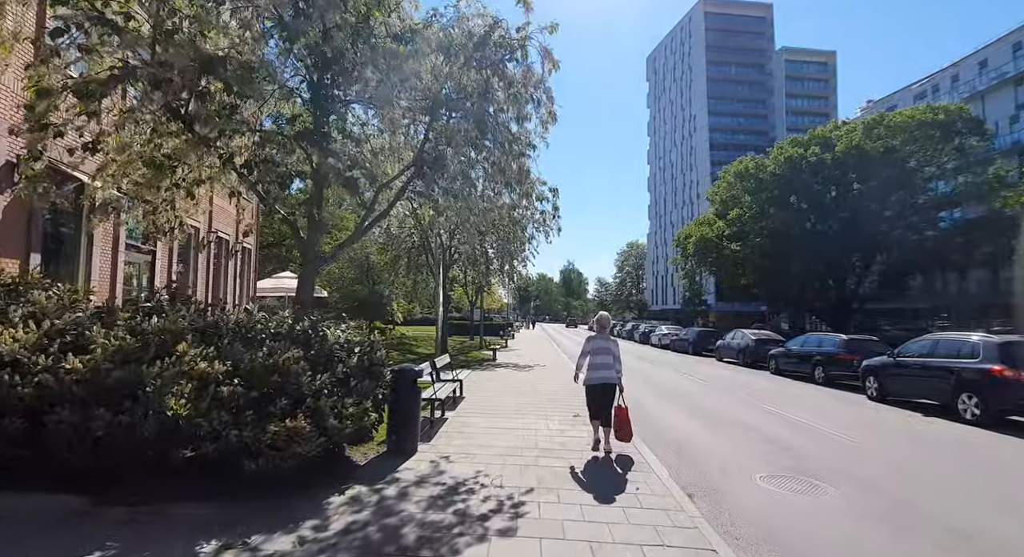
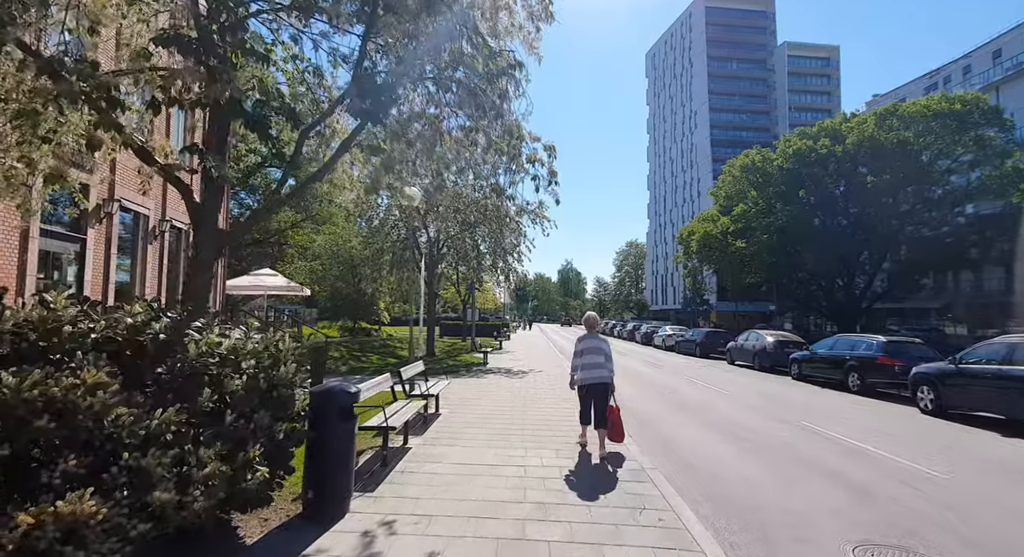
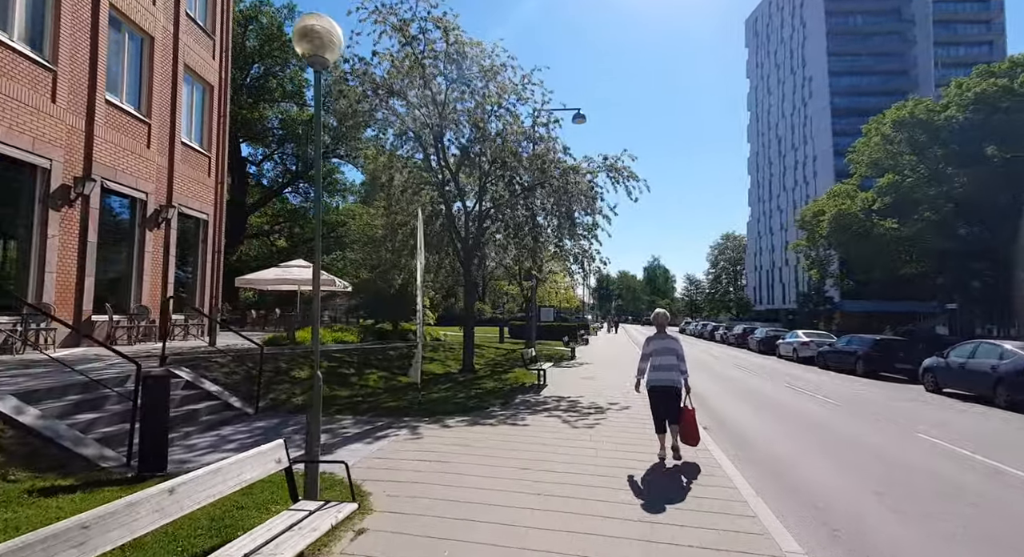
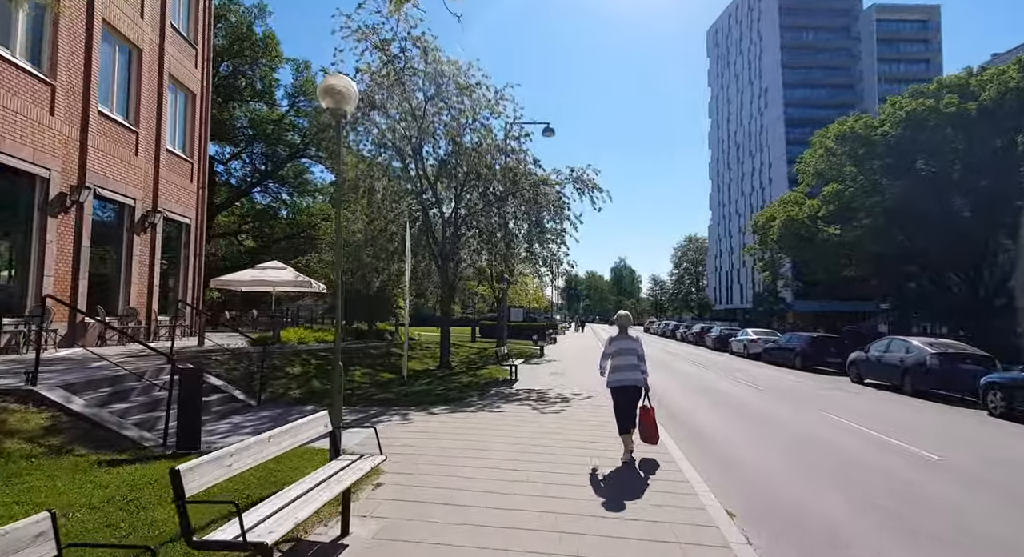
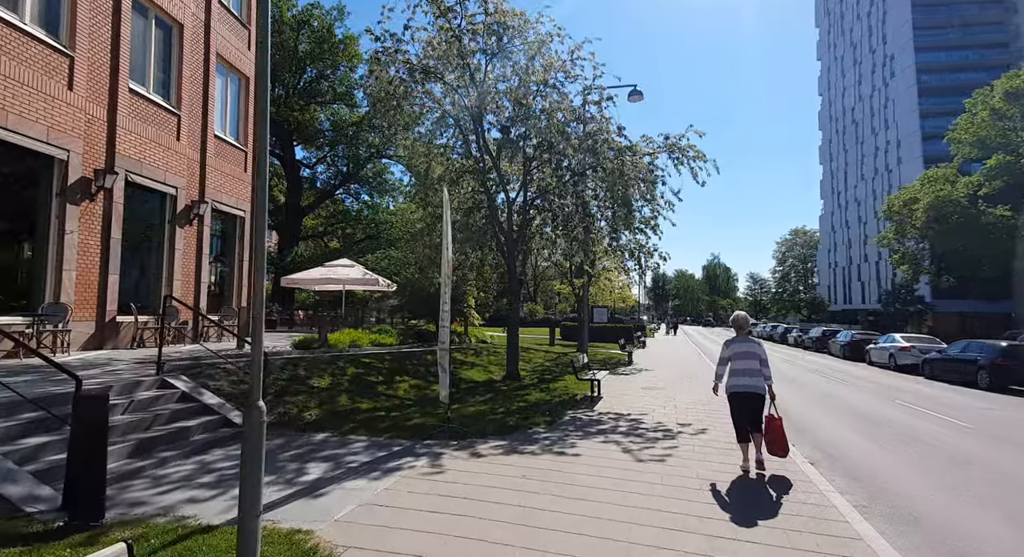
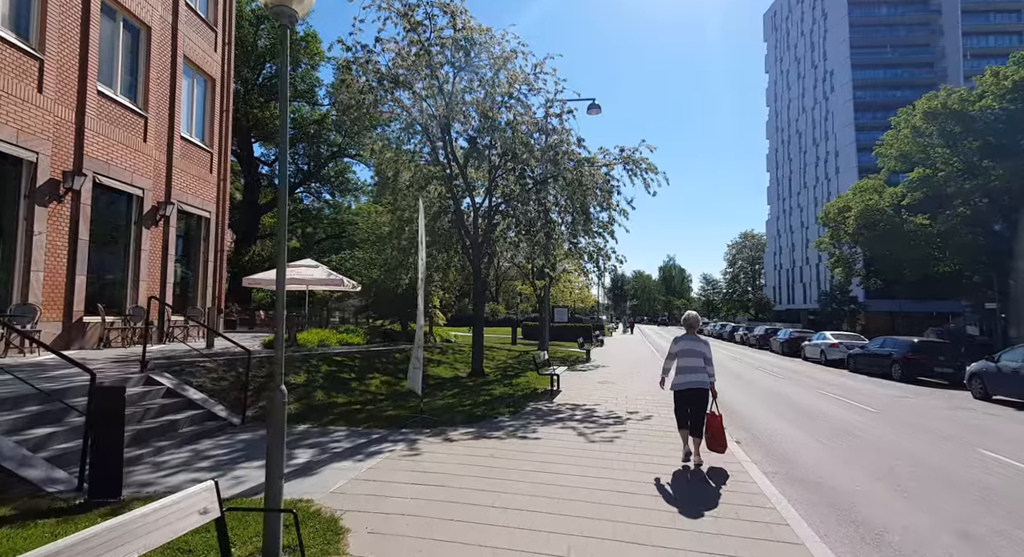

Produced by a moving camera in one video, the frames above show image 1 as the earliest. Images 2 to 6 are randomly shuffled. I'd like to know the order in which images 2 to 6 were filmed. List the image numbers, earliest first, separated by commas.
2, 4, 3, 6, 5
